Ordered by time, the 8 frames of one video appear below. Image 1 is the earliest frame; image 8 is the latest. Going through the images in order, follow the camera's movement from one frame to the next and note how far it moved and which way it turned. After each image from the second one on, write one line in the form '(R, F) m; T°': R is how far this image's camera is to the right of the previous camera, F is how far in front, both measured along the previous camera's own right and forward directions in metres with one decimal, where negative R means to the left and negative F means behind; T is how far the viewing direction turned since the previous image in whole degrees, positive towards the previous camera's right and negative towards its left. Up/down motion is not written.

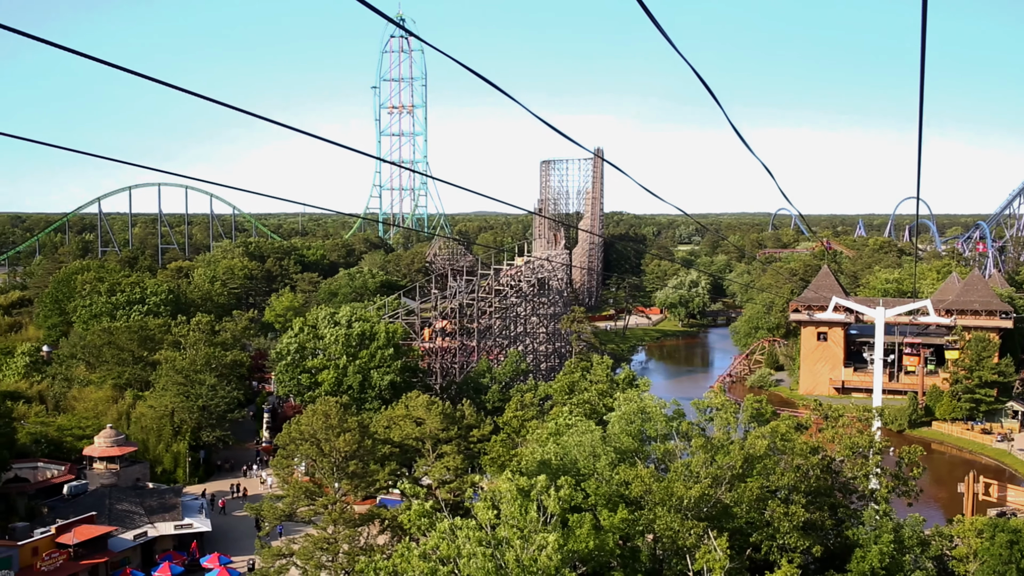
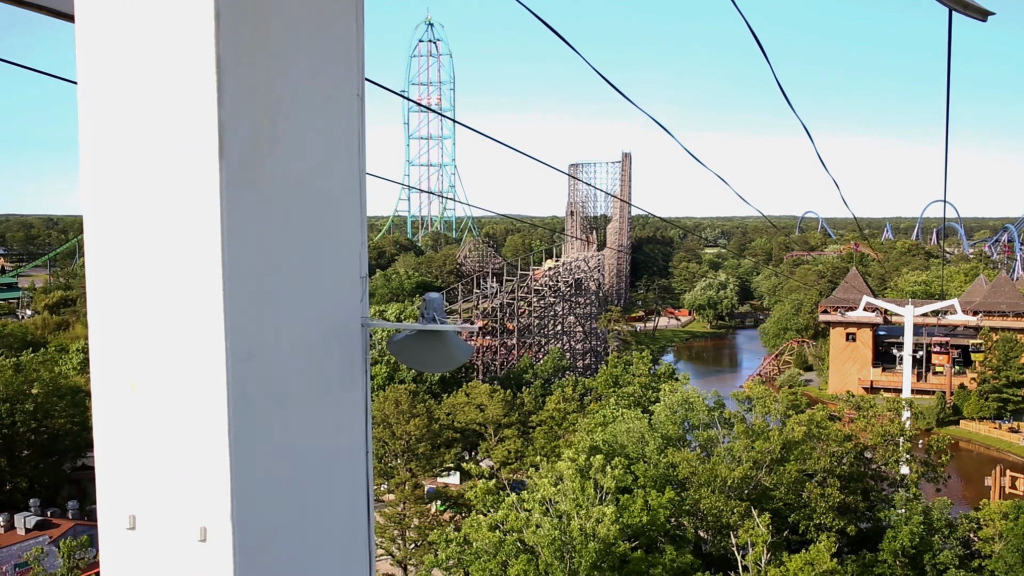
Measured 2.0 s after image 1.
(-0.5, -1.1) m; -2°
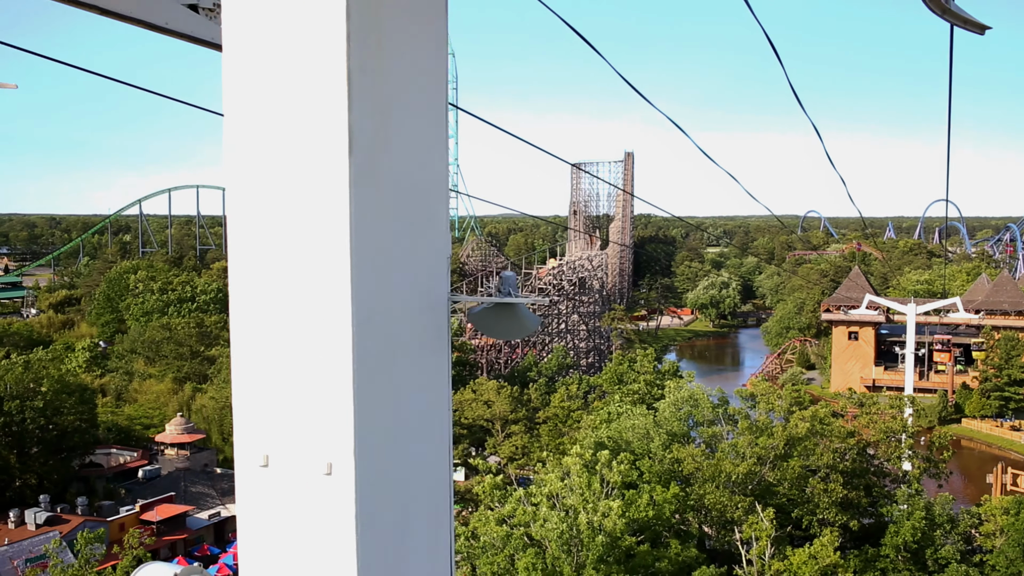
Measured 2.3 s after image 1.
(-0.1, -0.2) m; 0°
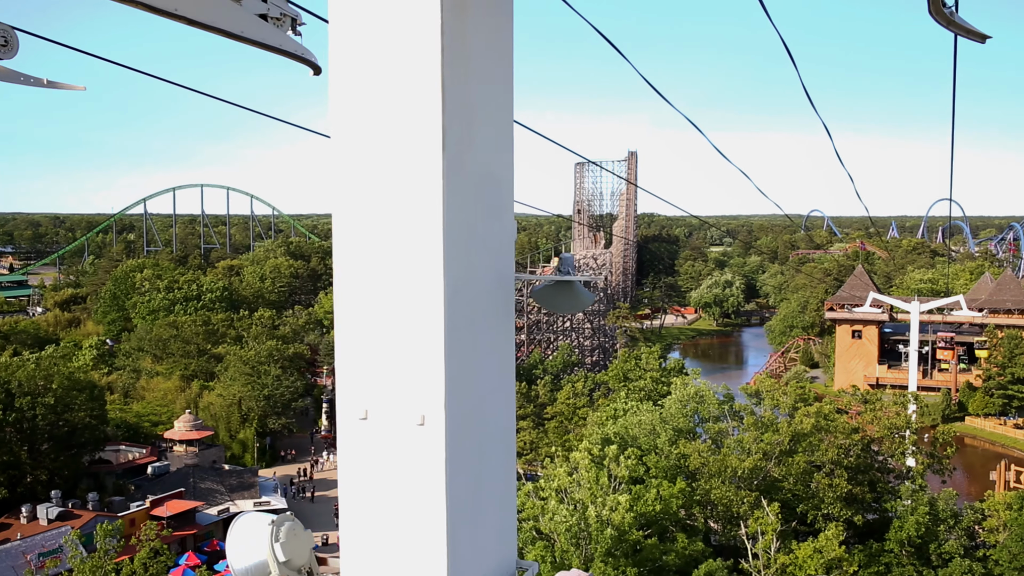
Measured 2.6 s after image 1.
(-0.1, -0.2) m; 0°
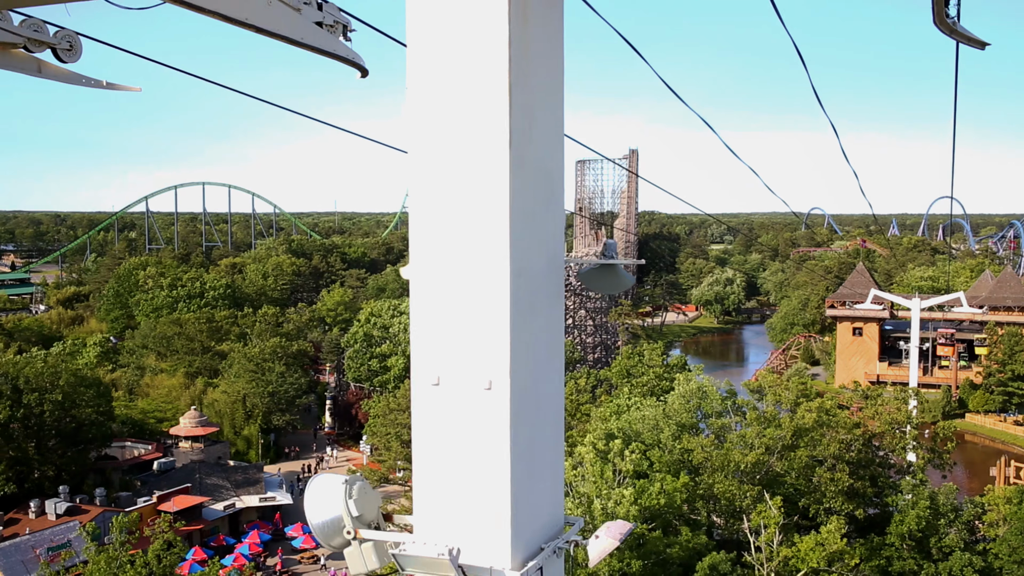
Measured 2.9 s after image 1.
(-0.1, -0.1) m; 0°
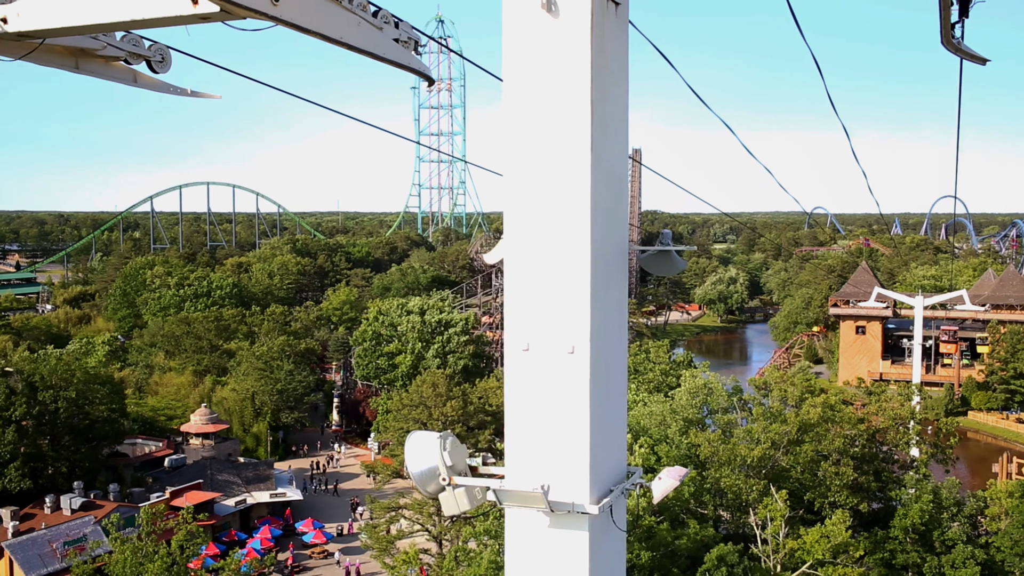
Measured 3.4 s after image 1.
(-0.1, -0.2) m; 0°
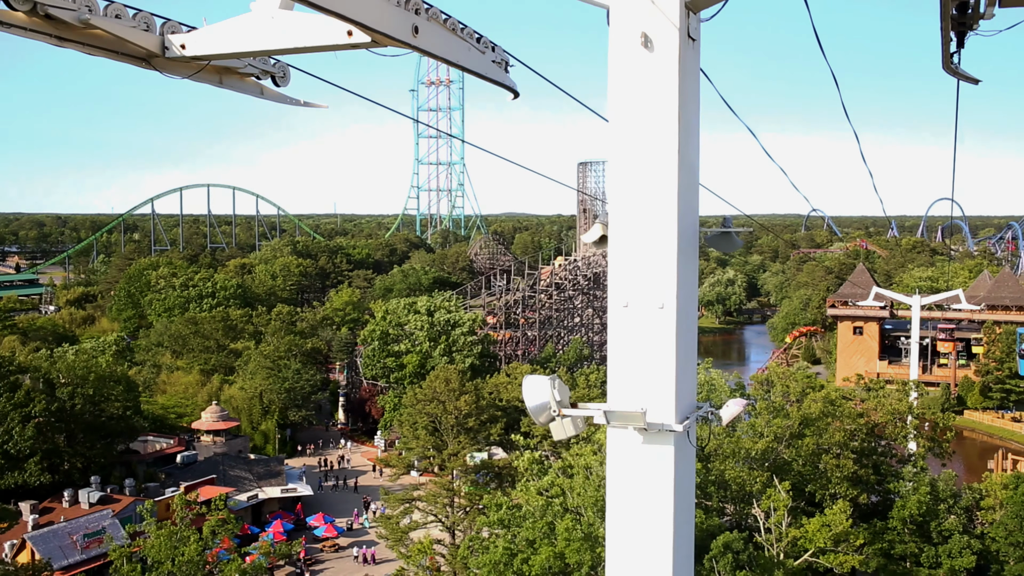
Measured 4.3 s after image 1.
(-0.2, -0.5) m; 0°
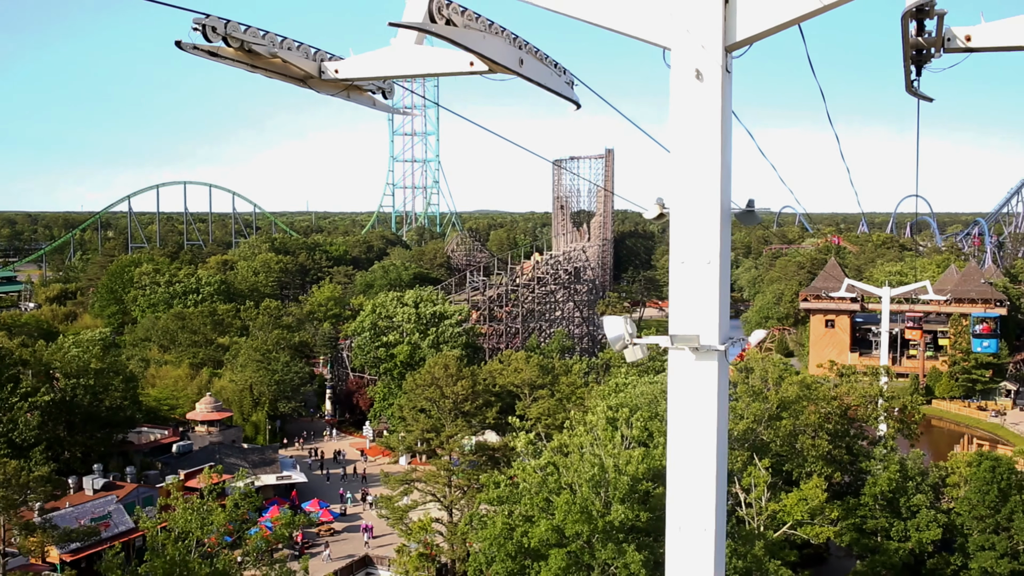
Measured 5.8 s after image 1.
(-0.4, -0.8) m; +2°
